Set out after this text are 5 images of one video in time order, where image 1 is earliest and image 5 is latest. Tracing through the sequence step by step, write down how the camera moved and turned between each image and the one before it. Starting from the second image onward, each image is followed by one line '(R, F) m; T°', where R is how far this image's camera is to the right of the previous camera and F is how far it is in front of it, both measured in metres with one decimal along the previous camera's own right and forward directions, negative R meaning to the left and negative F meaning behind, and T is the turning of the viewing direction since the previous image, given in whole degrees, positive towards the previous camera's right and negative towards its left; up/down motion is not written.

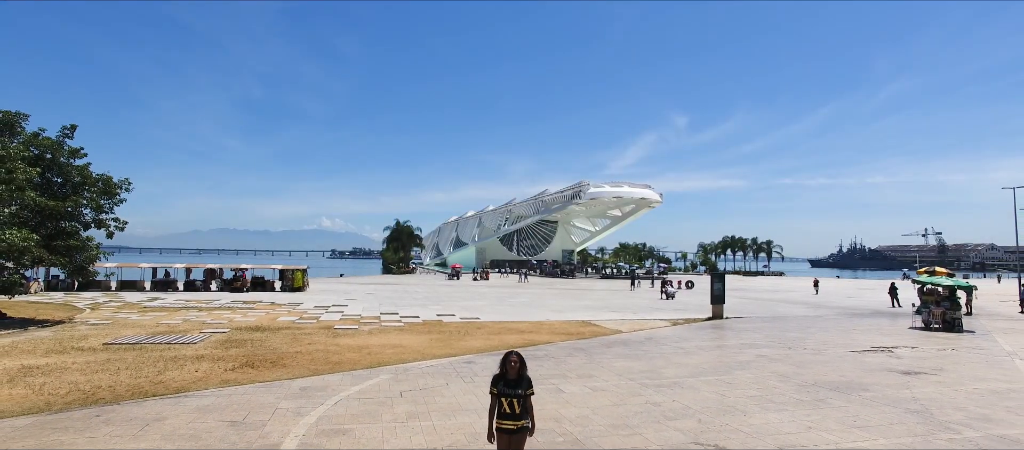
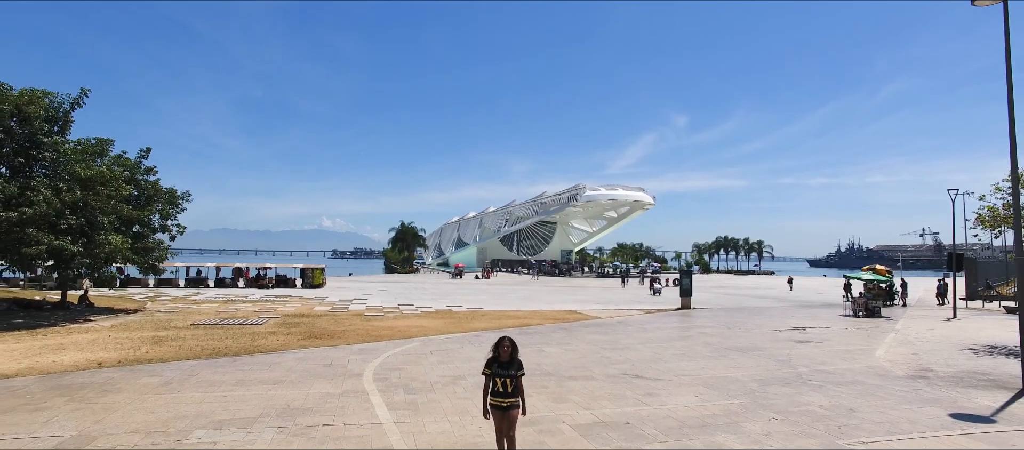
(+0.1, -3.6) m; 0°
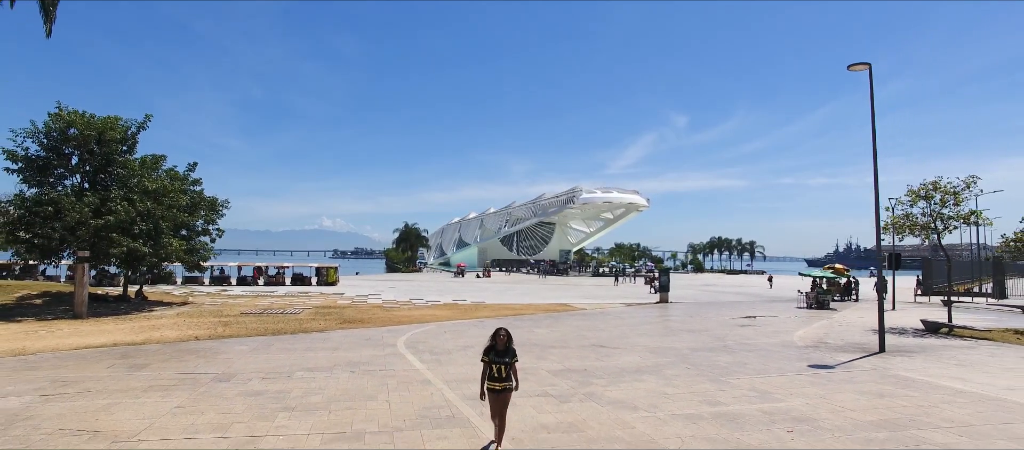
(+0.1, -3.2) m; 0°
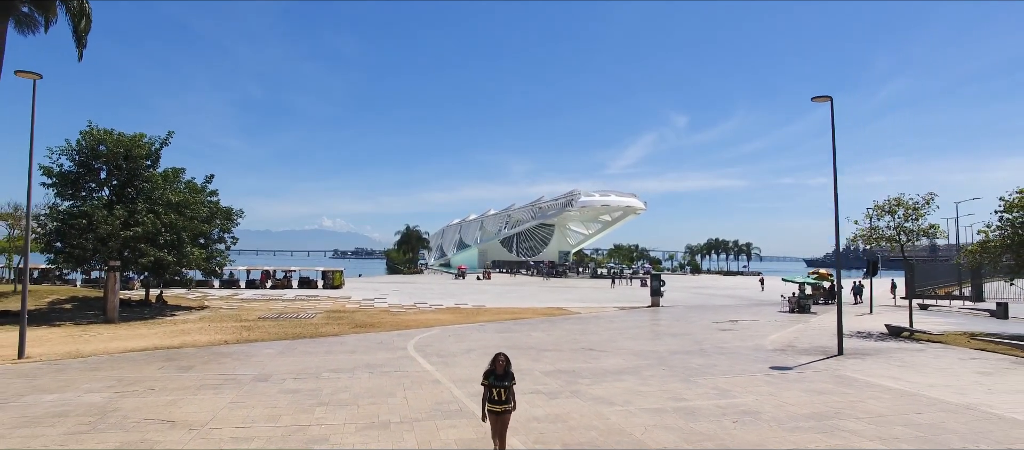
(0.0, -1.4) m; 0°
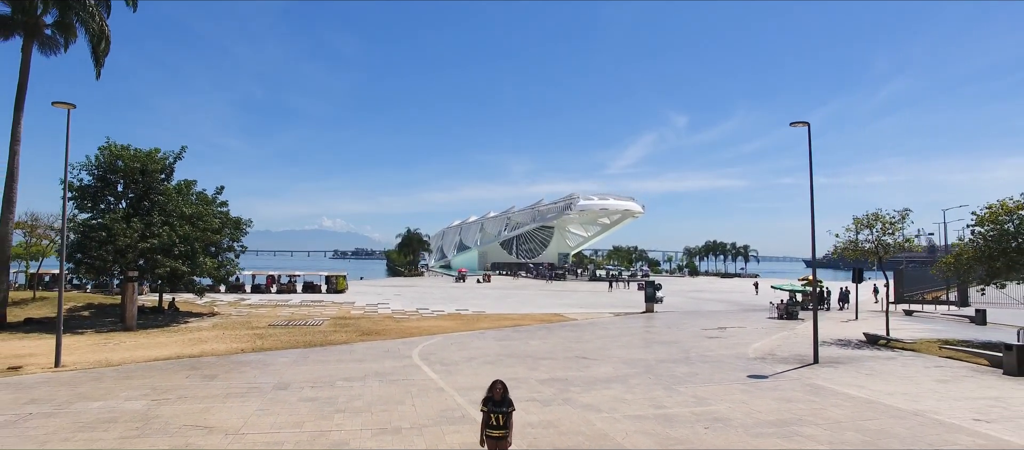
(0.0, -1.0) m; 0°
